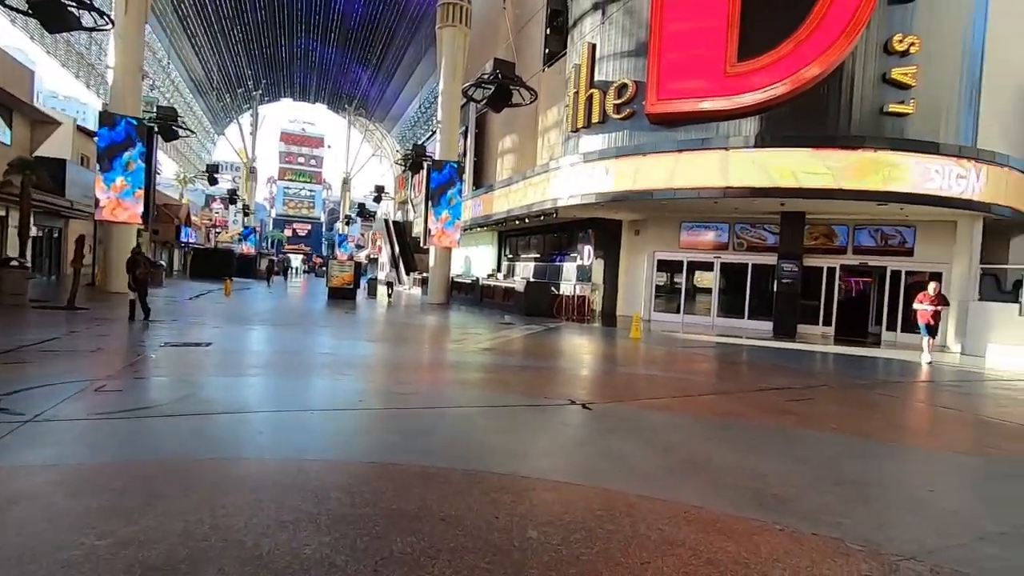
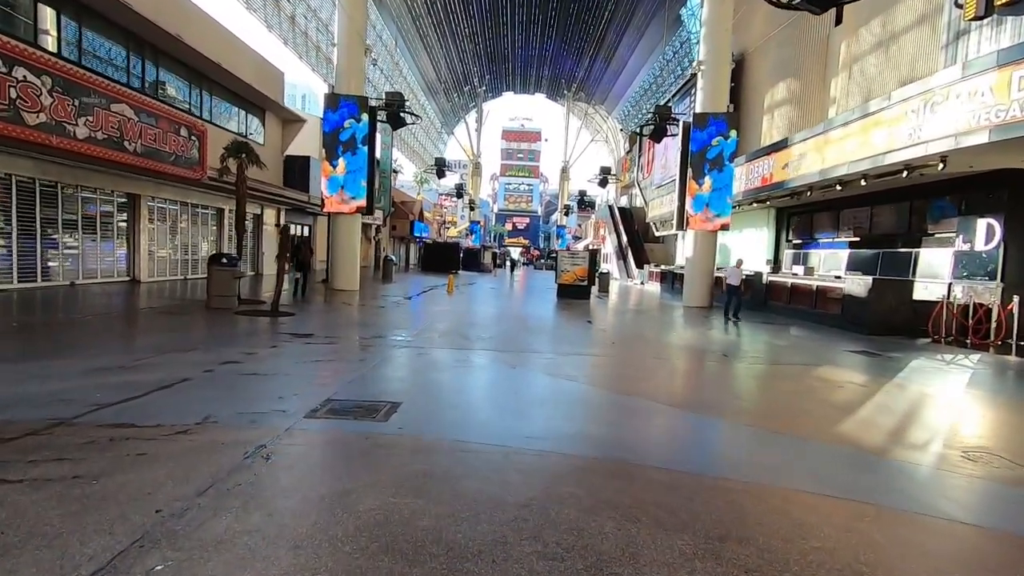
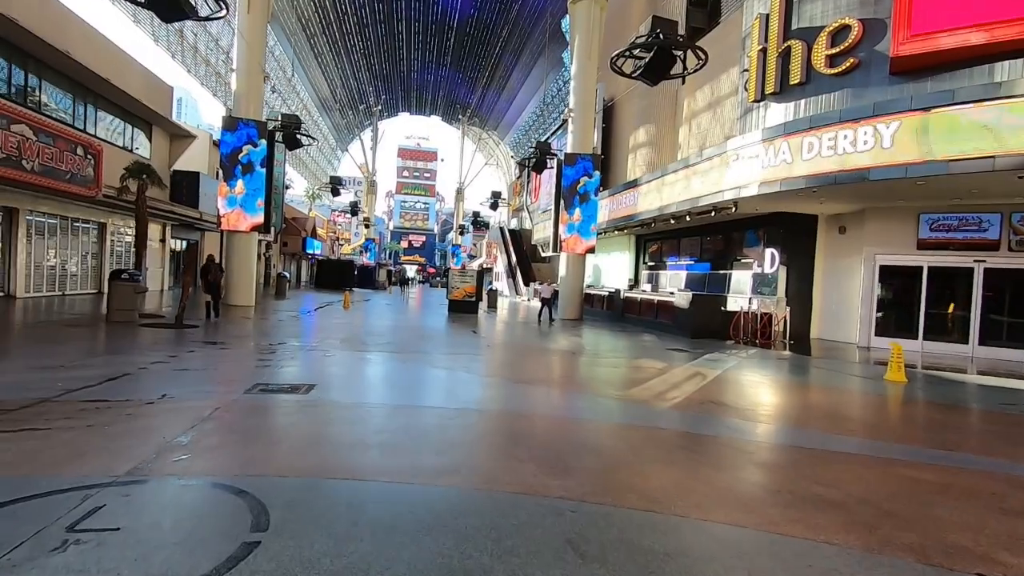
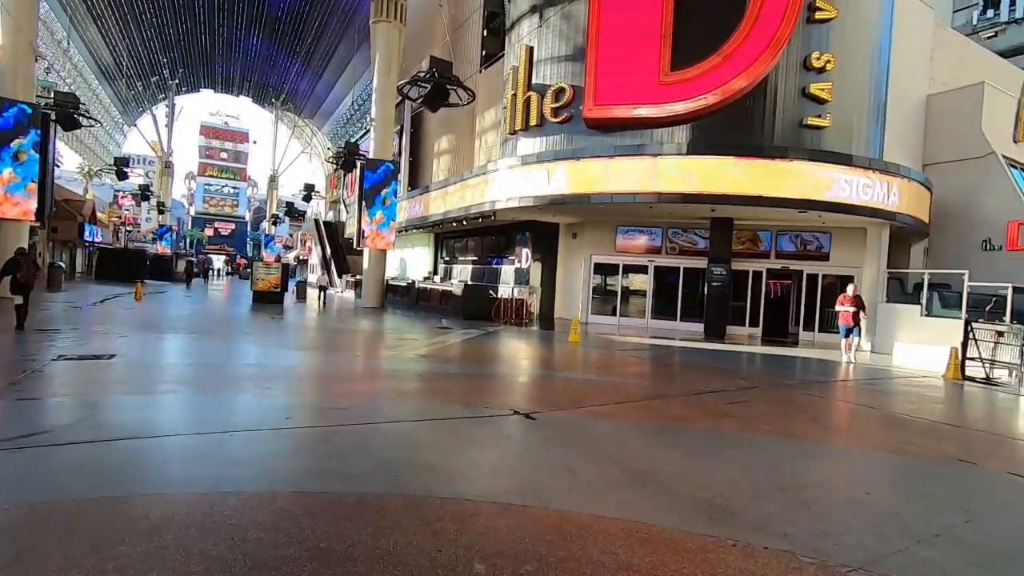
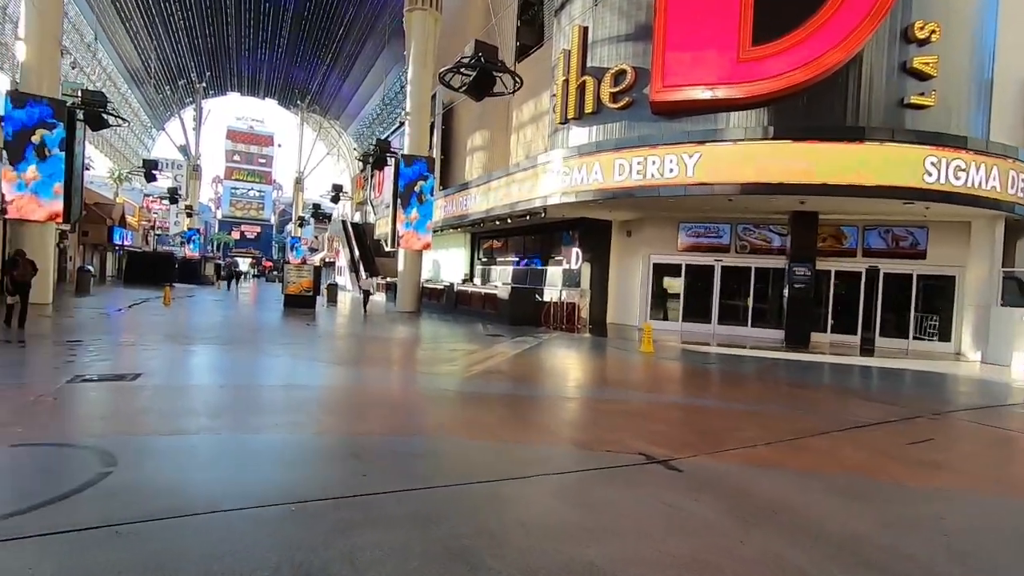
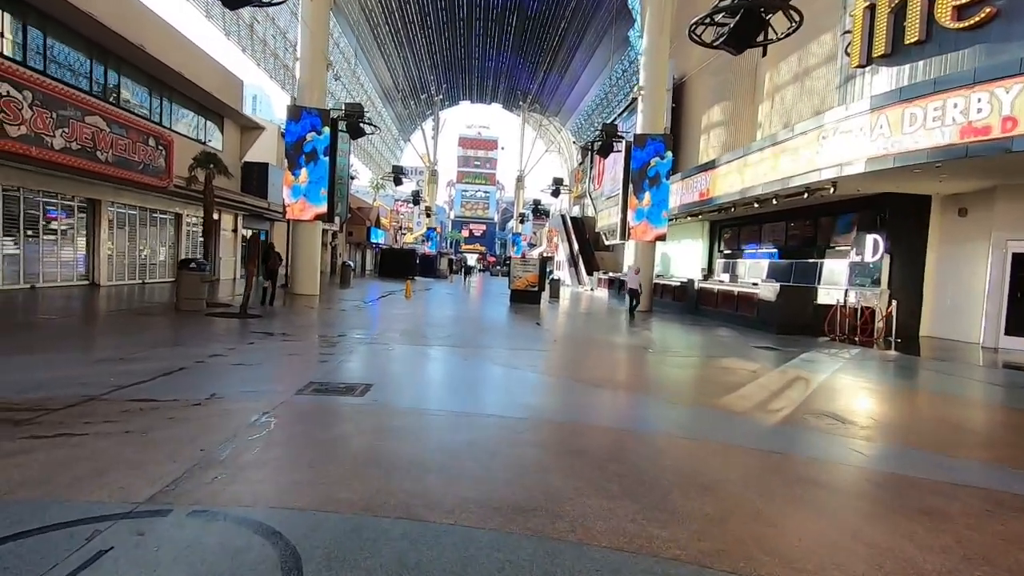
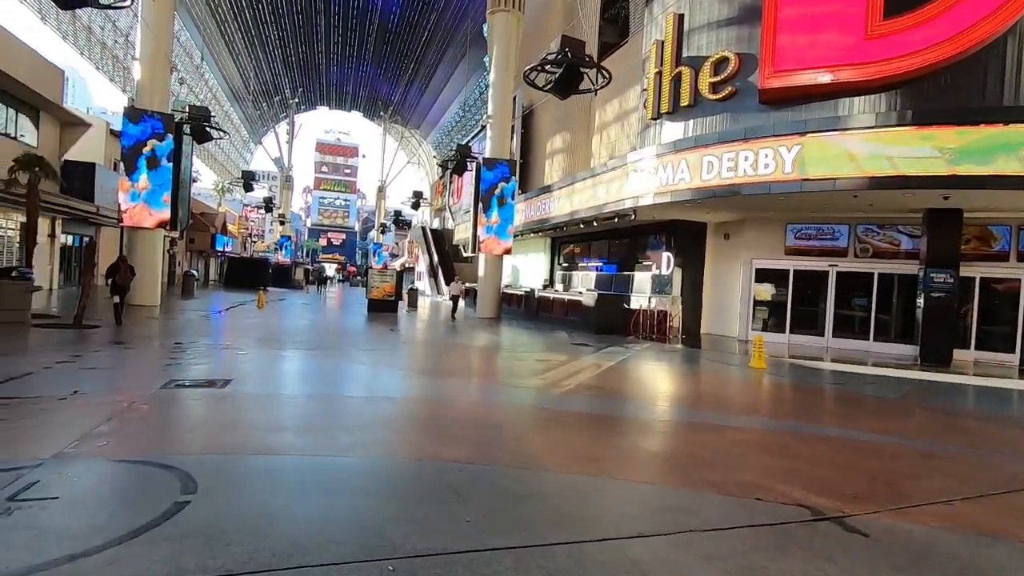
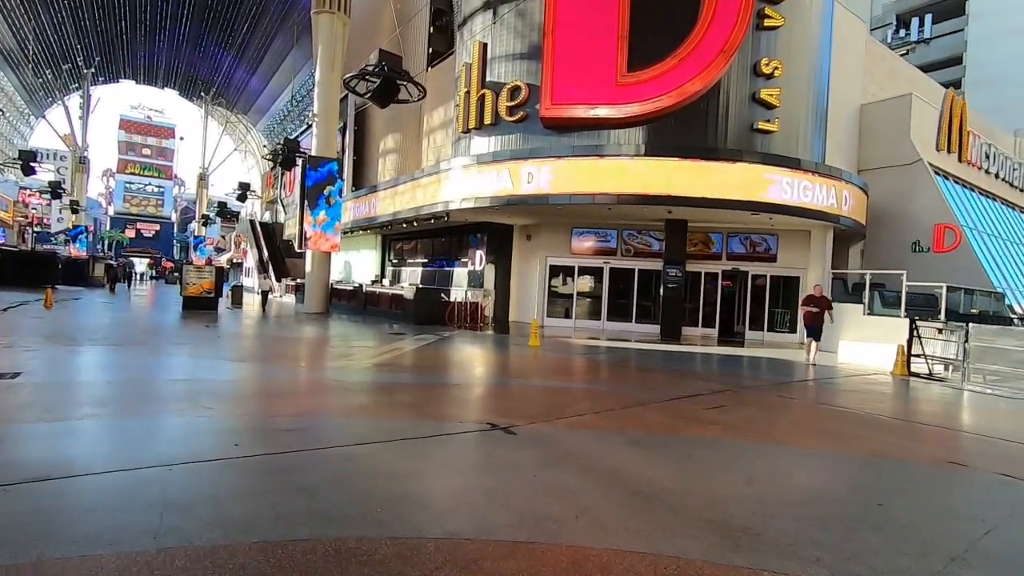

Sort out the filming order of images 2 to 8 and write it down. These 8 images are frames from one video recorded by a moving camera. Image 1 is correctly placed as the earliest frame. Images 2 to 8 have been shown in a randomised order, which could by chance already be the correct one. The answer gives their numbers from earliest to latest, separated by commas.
4, 8, 5, 7, 3, 6, 2
